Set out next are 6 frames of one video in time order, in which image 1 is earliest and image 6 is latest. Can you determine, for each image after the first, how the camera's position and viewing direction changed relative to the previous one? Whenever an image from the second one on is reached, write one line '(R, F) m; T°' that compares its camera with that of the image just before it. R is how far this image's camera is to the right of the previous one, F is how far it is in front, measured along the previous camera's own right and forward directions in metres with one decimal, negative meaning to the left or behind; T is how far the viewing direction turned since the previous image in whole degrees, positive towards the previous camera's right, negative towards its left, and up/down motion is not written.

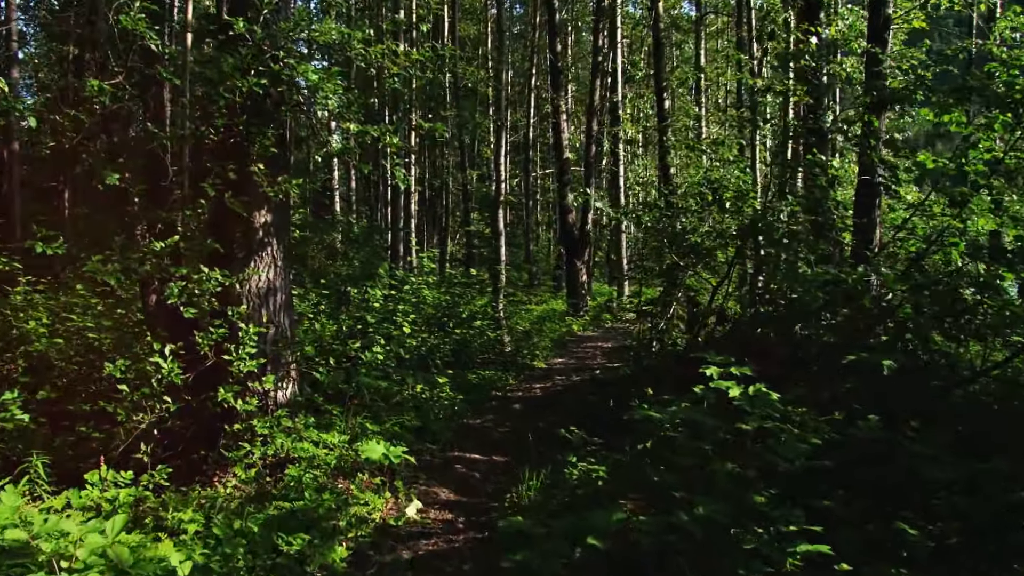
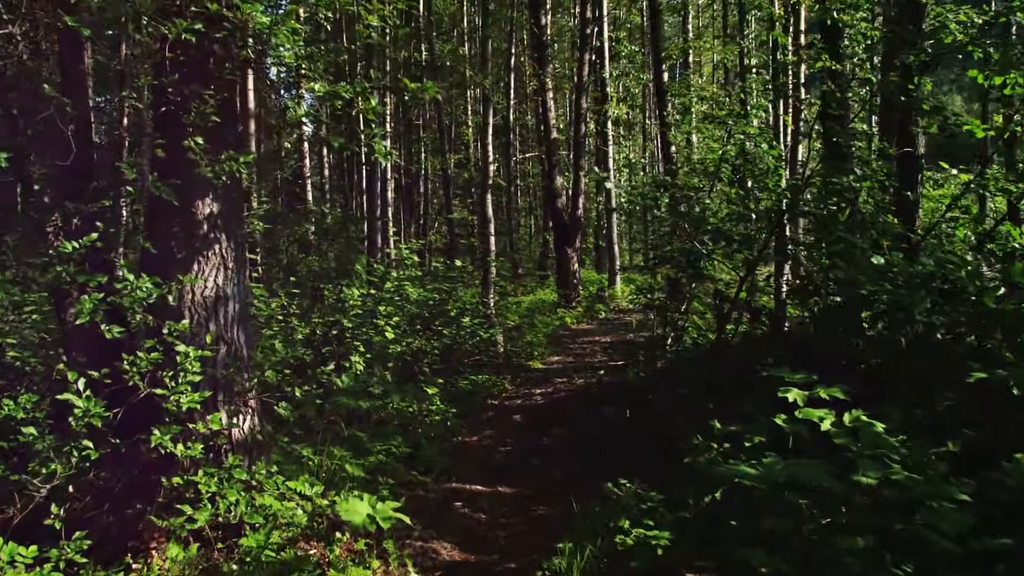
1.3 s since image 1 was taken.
(-0.1, +1.1) m; +1°
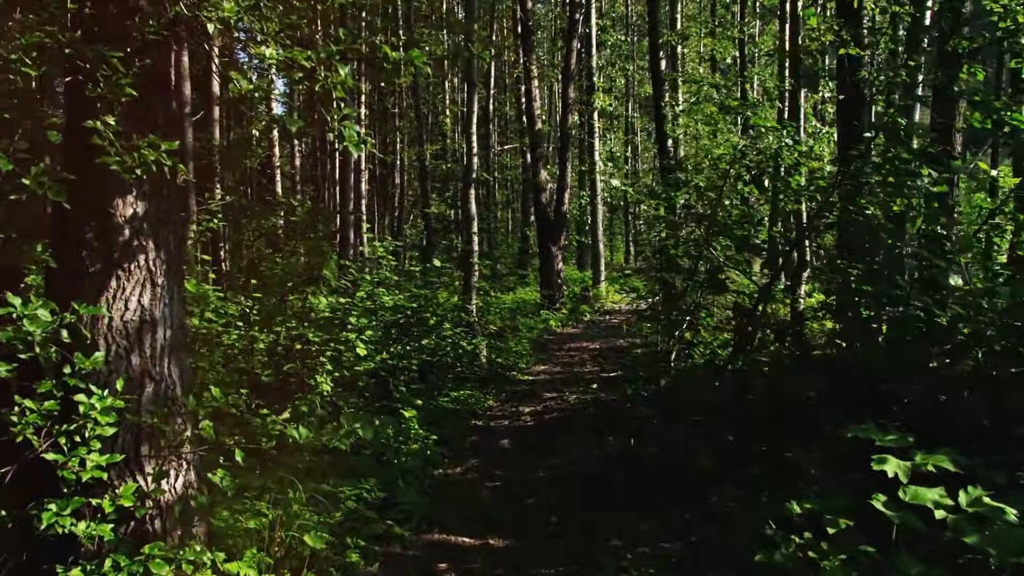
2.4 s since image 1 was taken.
(-0.1, +0.9) m; +1°
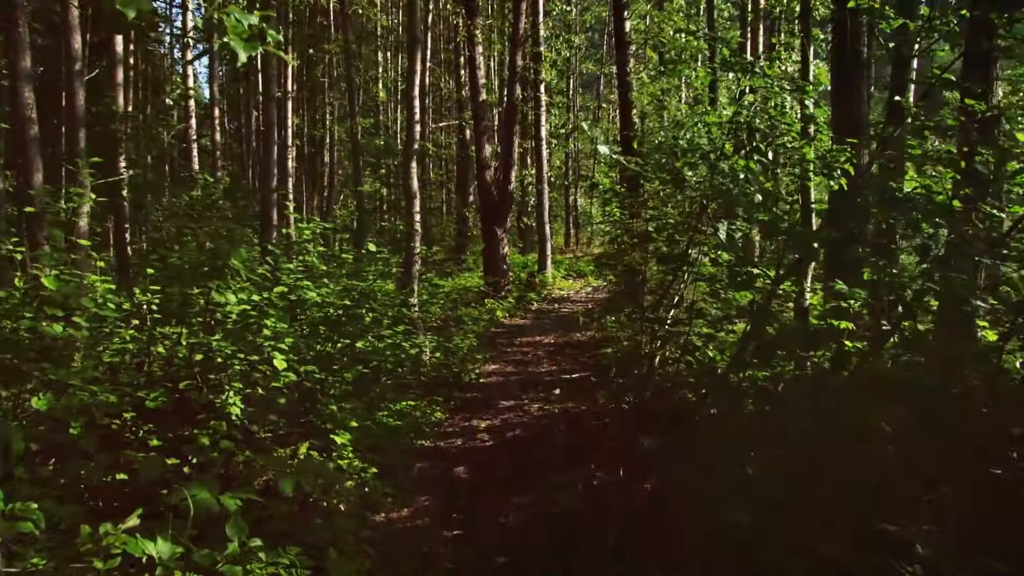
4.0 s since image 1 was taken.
(-0.1, +1.3) m; +4°
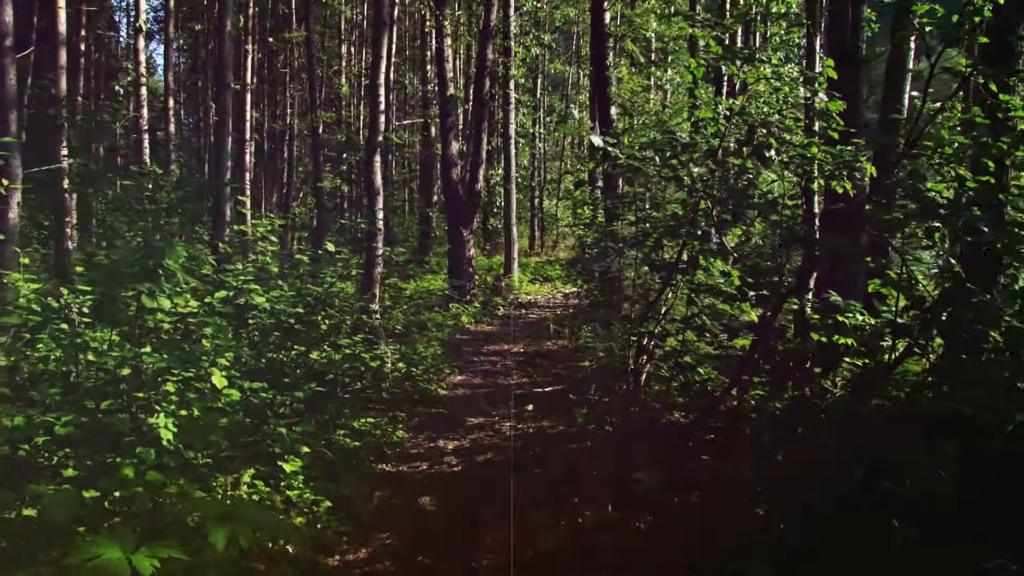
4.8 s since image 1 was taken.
(-0.1, +0.6) m; +2°
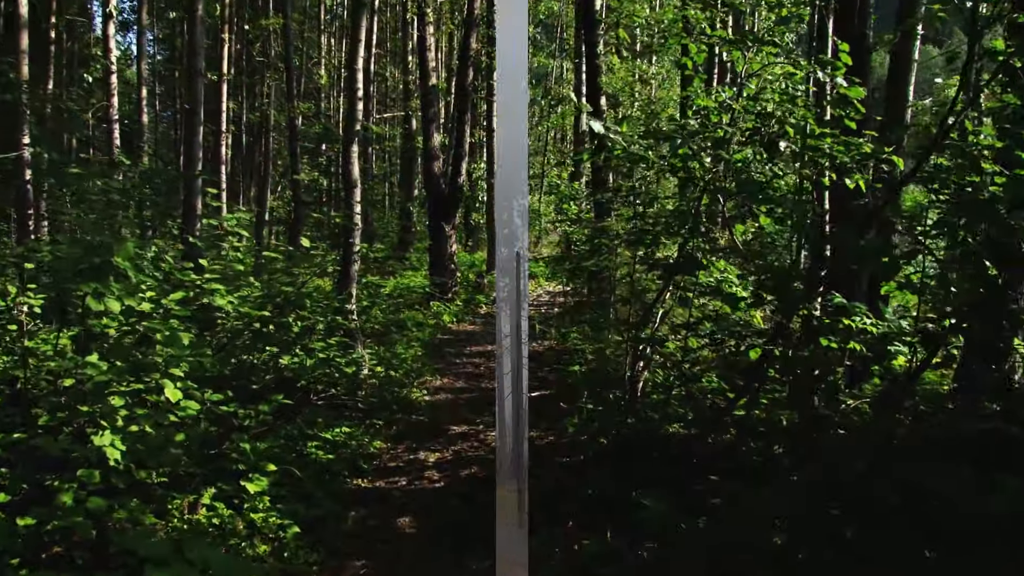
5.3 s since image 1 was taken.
(0.0, +0.4) m; +1°
